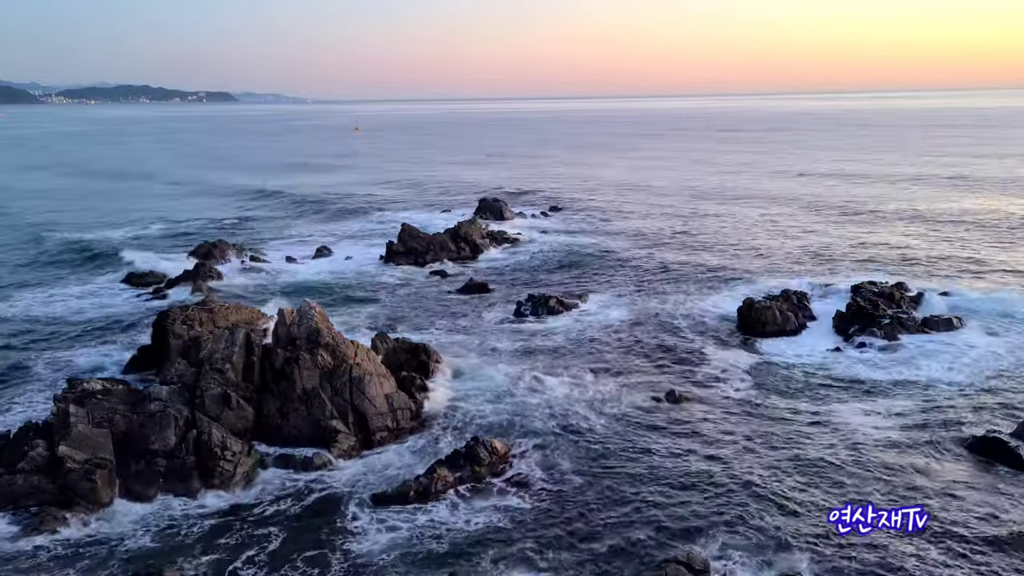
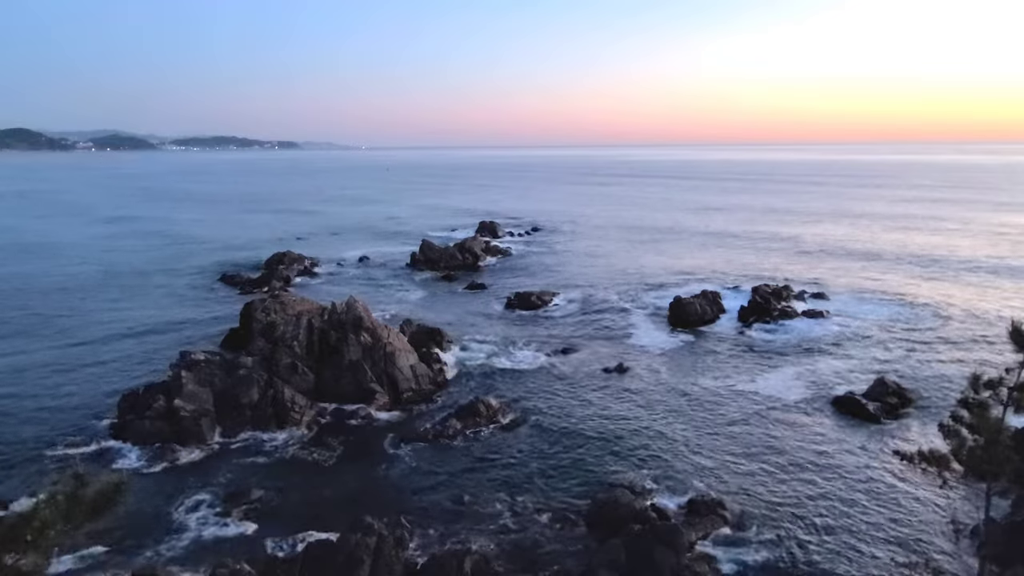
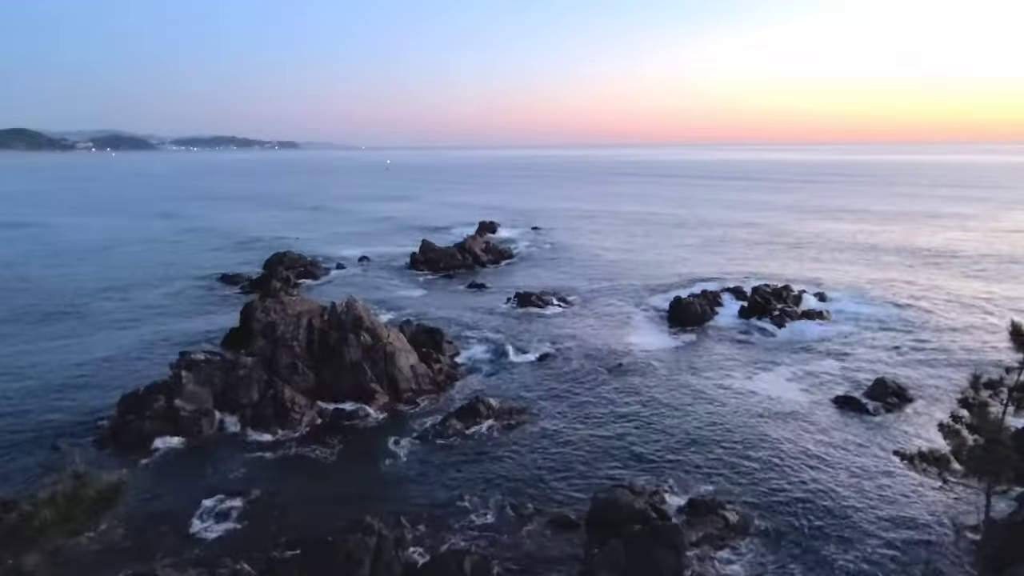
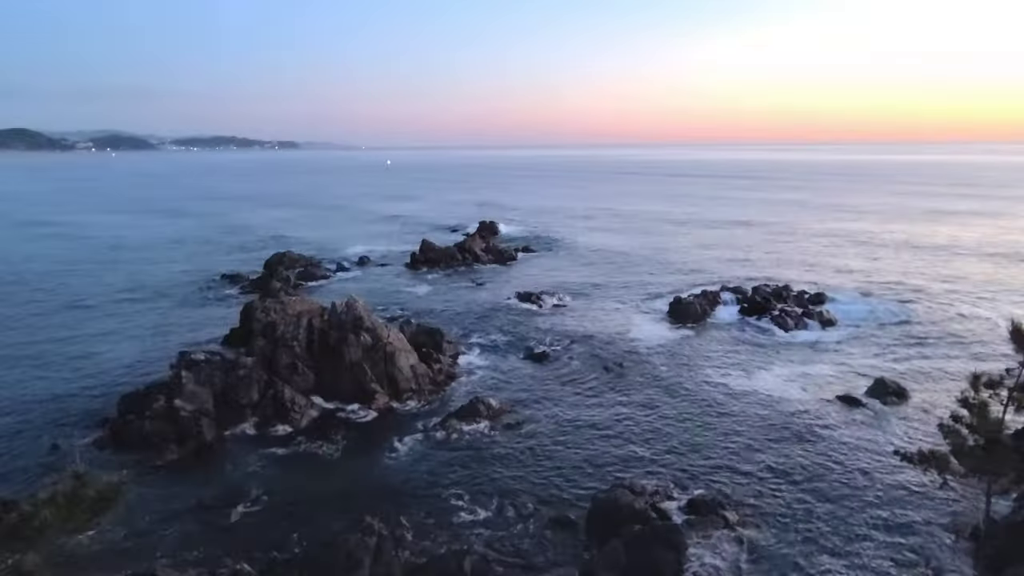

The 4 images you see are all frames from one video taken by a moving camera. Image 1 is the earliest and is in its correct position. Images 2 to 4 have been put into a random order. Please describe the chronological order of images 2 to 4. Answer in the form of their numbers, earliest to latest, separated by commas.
4, 3, 2
